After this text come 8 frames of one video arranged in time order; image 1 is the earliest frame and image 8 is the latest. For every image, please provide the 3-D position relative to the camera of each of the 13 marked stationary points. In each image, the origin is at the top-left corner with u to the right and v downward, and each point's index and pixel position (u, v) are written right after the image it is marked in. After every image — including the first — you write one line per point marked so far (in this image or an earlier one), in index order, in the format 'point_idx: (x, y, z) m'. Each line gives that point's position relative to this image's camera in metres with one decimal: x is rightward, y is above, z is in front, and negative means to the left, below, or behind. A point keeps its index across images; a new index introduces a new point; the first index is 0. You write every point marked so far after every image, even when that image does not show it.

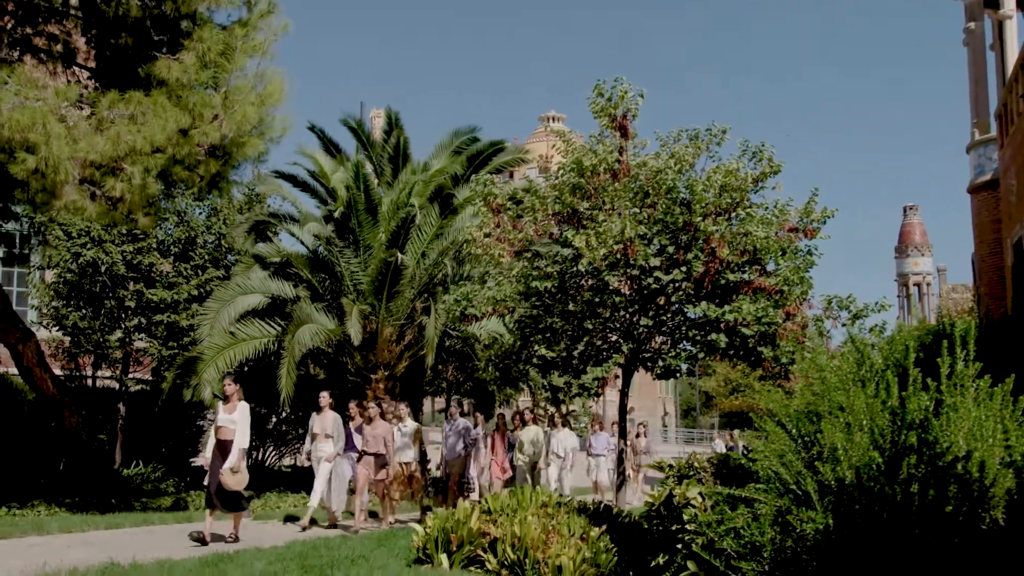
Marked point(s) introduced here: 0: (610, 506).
0: (+1.7, -3.7, +14.2) m
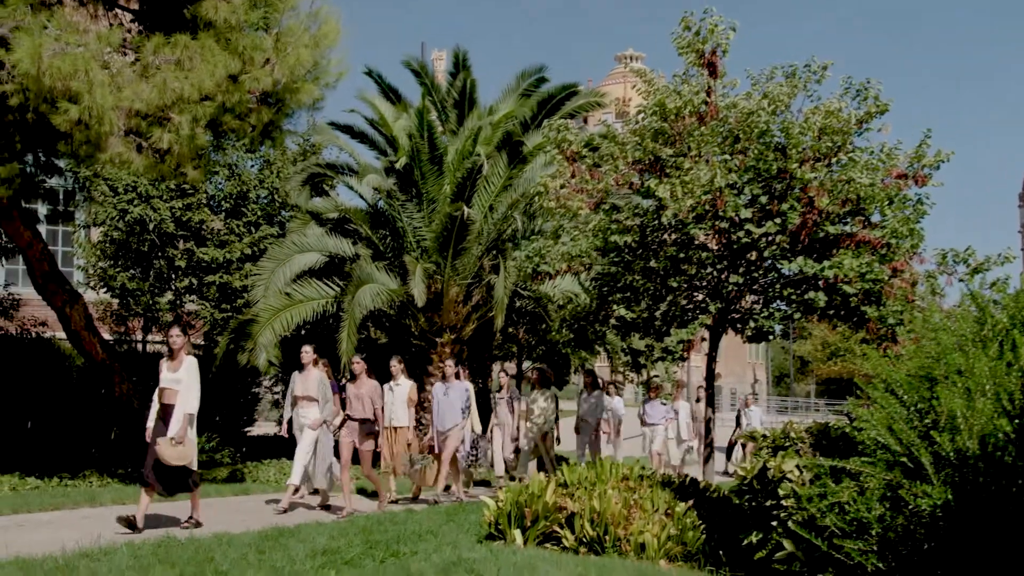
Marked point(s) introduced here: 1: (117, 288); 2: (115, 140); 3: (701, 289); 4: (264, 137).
0: (+2.9, -3.0, +13.1) m
1: (-8.3, +0.1, +17.8) m
2: (-6.0, +2.2, +12.6) m
3: (+2.9, 0.0, +12.9) m
4: (-4.2, +2.7, +14.6) m
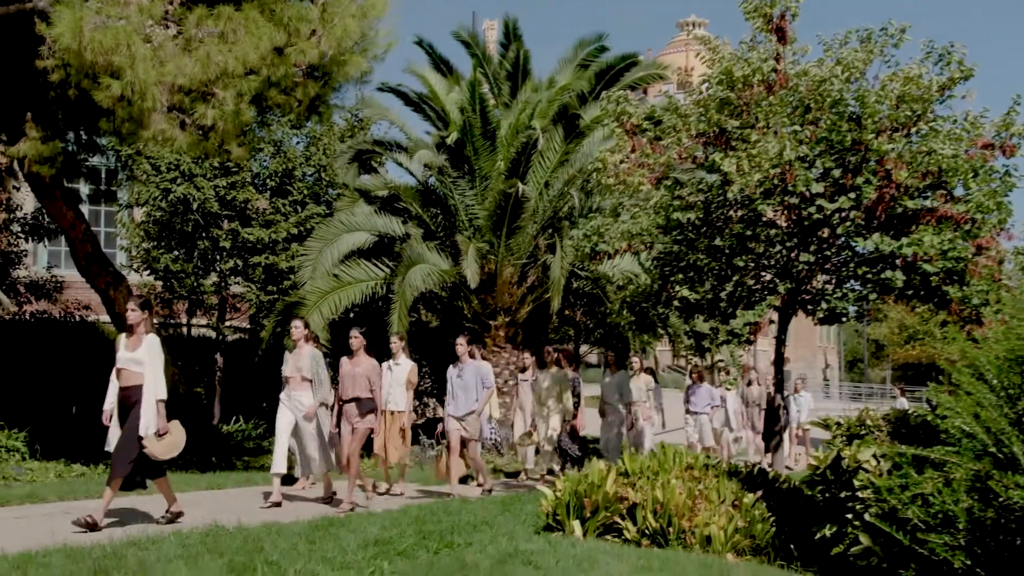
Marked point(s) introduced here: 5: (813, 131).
0: (+3.8, -2.7, +12.4) m
1: (-7.3, +0.4, +17.5) m
2: (-5.1, +2.5, +12.1) m
3: (+3.8, +0.3, +12.2) m
4: (-3.3, +3.0, +14.1) m
5: (+4.3, +2.2, +12.0) m
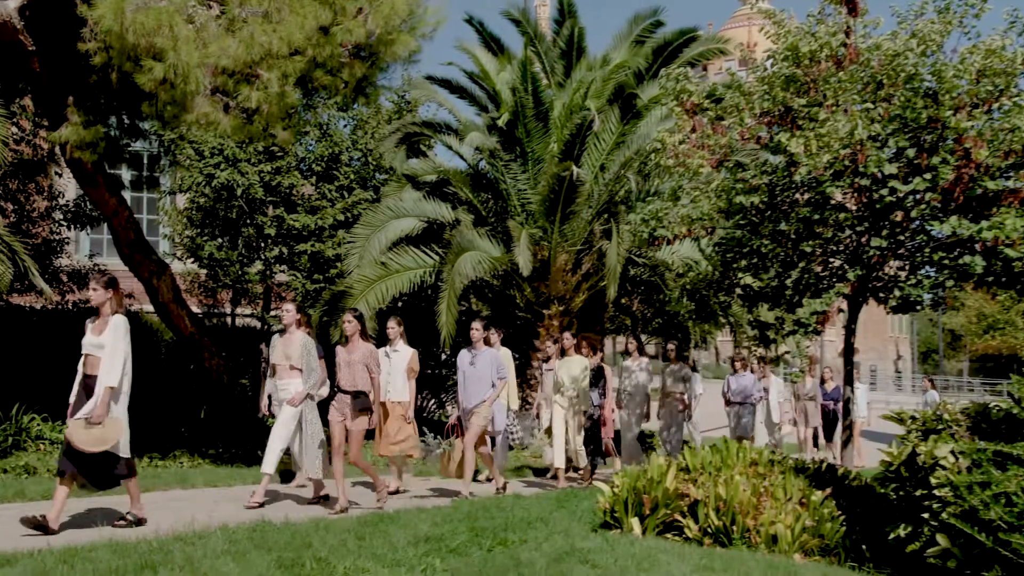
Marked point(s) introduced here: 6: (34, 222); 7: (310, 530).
0: (+4.6, -2.5, +11.8) m
1: (-6.3, +0.6, +17.2) m
2: (-4.4, +2.7, +11.8) m
3: (+4.5, +0.5, +11.6) m
4: (-2.5, +3.2, +13.7) m
5: (+5.1, +2.4, +11.3) m
6: (-9.4, +1.4, +16.4) m
7: (-2.7, -3.2, +11.0) m
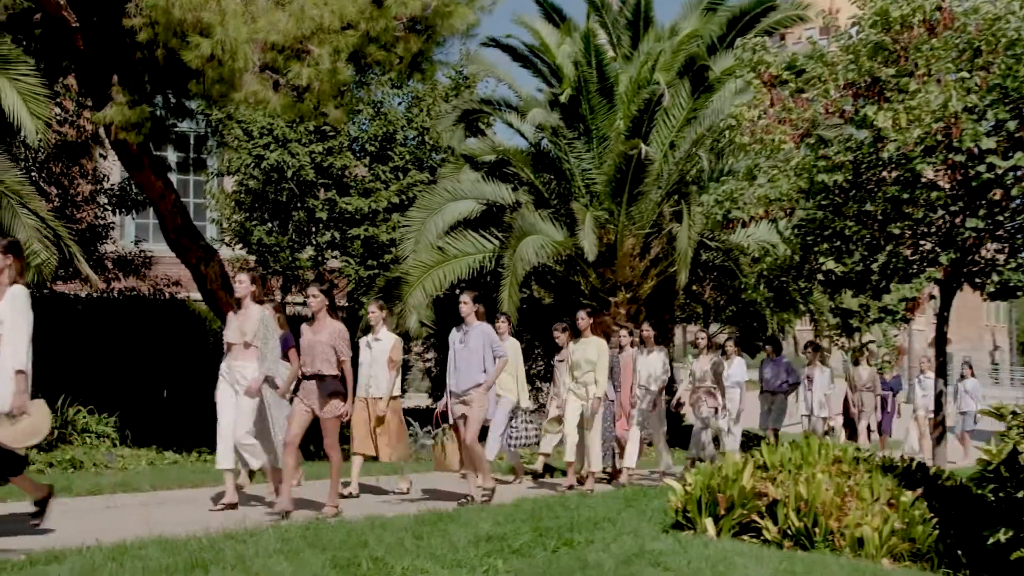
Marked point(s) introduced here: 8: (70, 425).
0: (+5.4, -2.3, +11.0) m
1: (-5.3, +0.9, +16.8) m
2: (-3.5, +2.8, +11.2) m
3: (+5.4, +0.7, +10.8) m
4: (-1.6, +3.4, +13.1) m
5: (+5.9, +2.6, +10.4) m
6: (-8.4, +1.6, +16.0) m
7: (-1.8, -3.0, +10.4) m
8: (-7.9, -2.4, +14.8) m
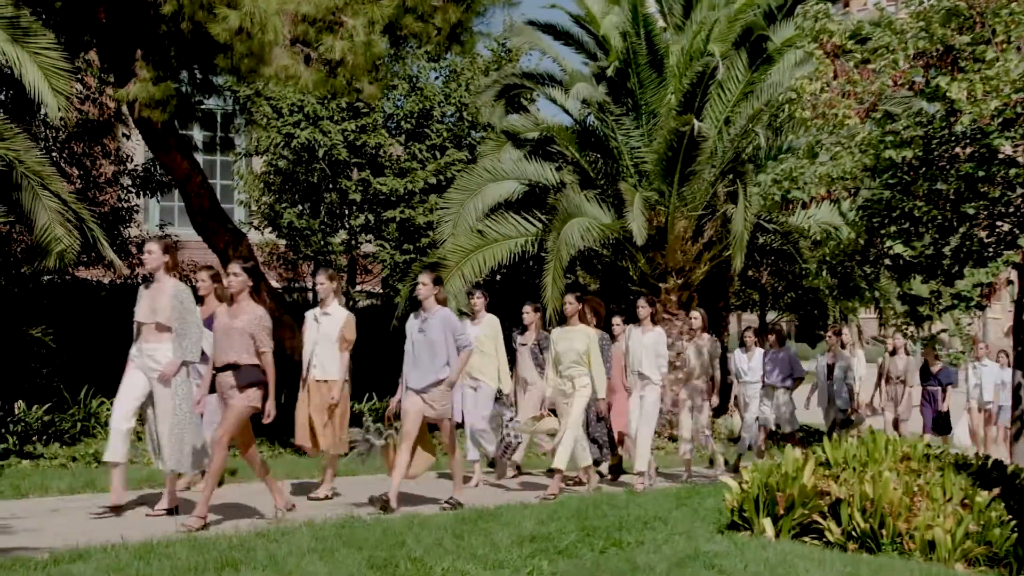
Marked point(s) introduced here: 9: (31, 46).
0: (+6.0, -2.1, +10.3) m
1: (-4.6, +1.1, +16.3) m
2: (-3.0, +3.0, +10.7) m
3: (+5.9, +0.8, +10.0) m
4: (-1.0, +3.6, +12.4) m
5: (+6.4, +2.8, +9.6) m
6: (-7.7, +1.9, +15.6) m
7: (-1.3, -2.8, +9.9) m
8: (-7.2, -2.2, +14.3) m
9: (-5.9, +3.0, +10.3) m
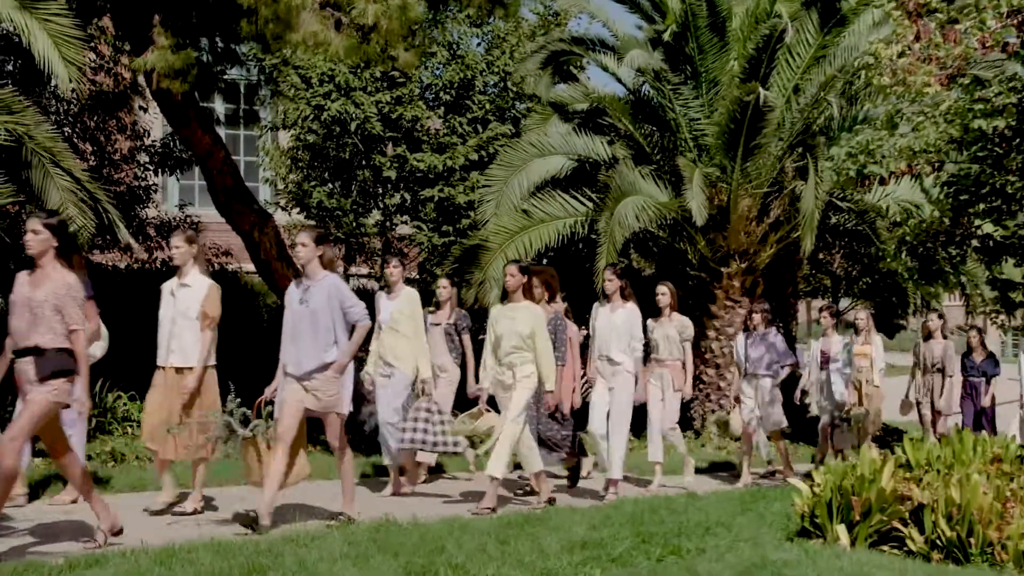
0: (+6.5, -2.0, +9.3) m
1: (-3.9, +1.3, +15.5) m
2: (-2.4, +3.2, +9.8) m
3: (+6.5, +1.0, +9.0) m
4: (-0.4, +3.8, +11.5) m
5: (+7.0, +3.0, +8.6) m
6: (-7.0, +2.1, +14.9) m
7: (-0.7, -2.7, +9.1) m
8: (-6.6, -2.0, +13.7) m
9: (-5.4, +3.2, +9.5) m
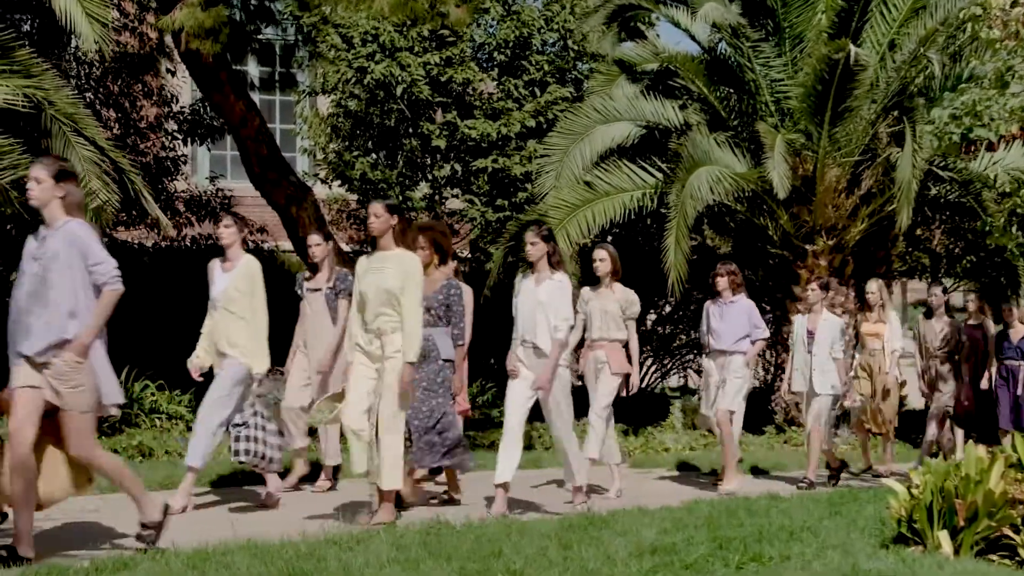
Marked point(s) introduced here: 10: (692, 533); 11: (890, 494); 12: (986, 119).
0: (+7.2, -1.7, +8.3) m
1: (-3.1, +1.6, +14.7) m
2: (-1.7, +3.4, +9.0) m
3: (+7.1, +1.2, +7.9) m
4: (+0.3, +4.0, +10.6) m
5: (+7.6, +3.2, +7.5) m
6: (-6.2, +2.4, +14.1) m
7: (-0.1, -2.5, +8.2) m
8: (-5.8, -1.7, +13.0) m
9: (-4.7, +3.4, +8.7) m
10: (+1.8, -2.5, +8.4) m
11: (+4.2, -2.3, +9.5) m
12: (+5.1, +1.8, +9.5) m
